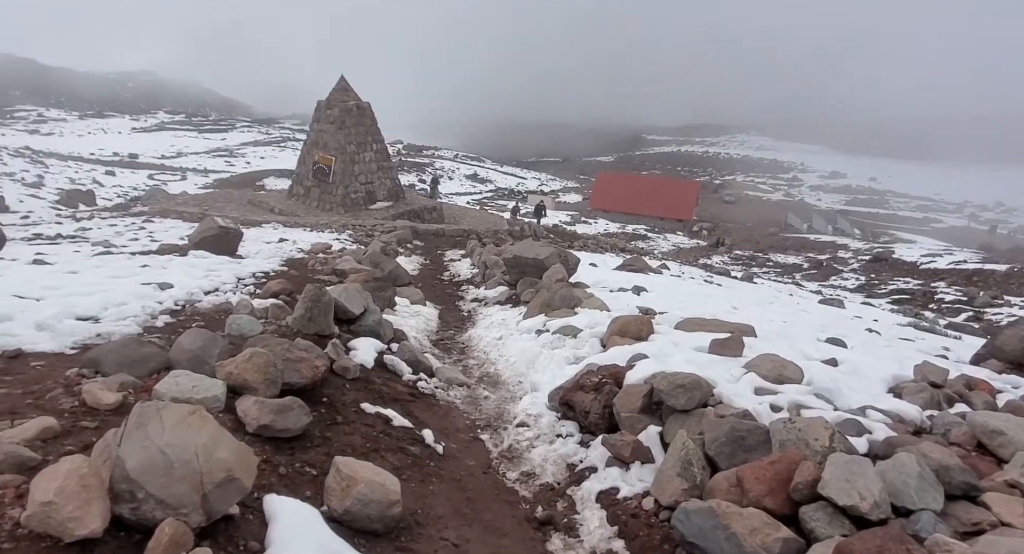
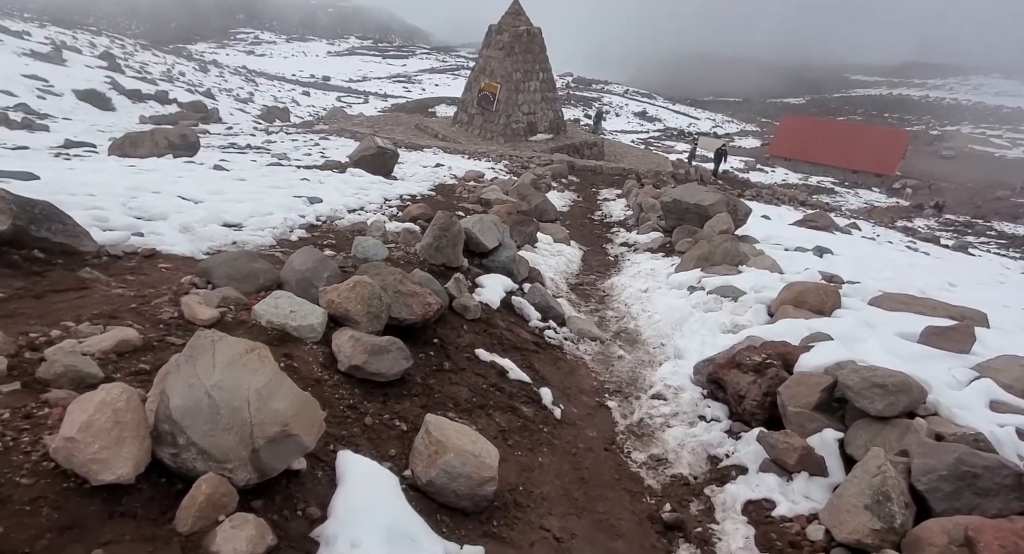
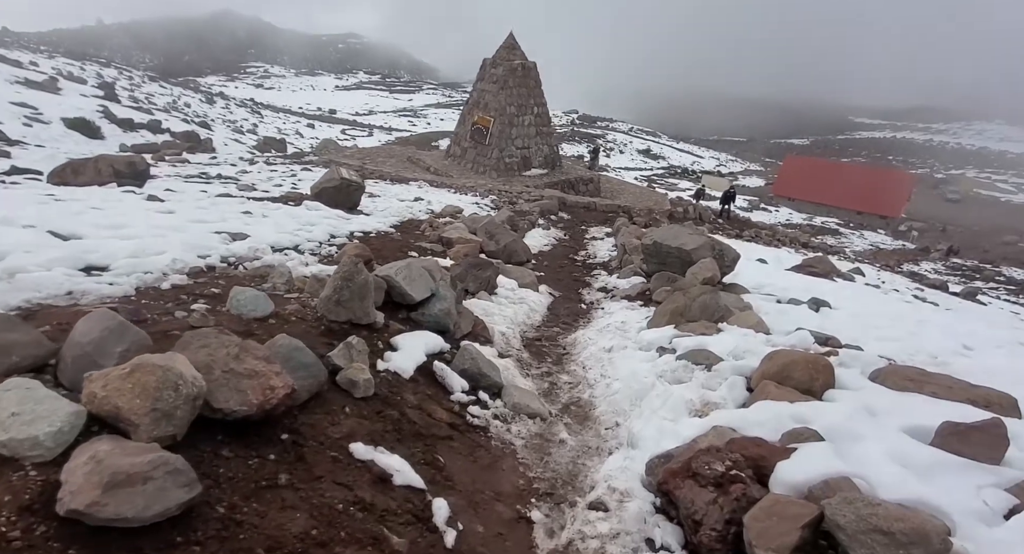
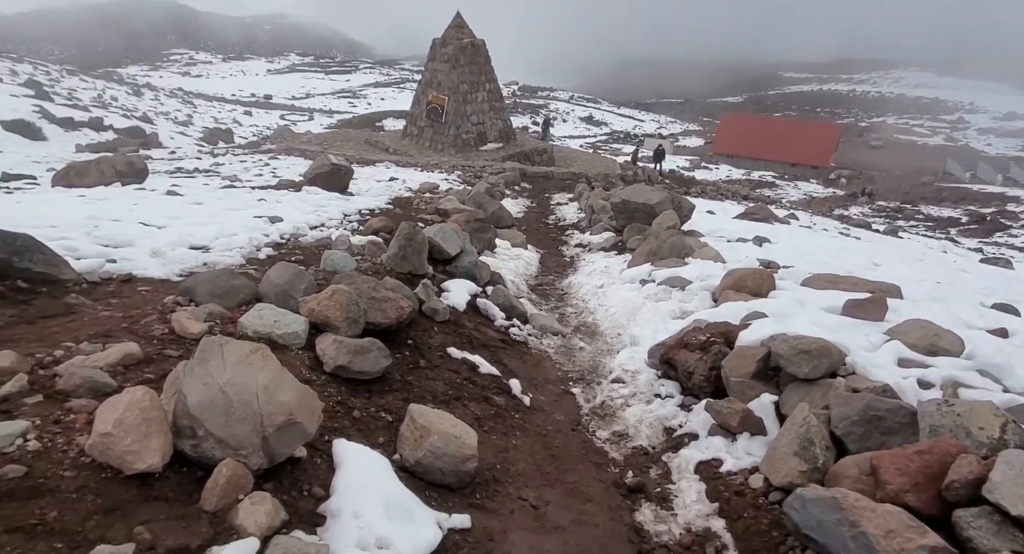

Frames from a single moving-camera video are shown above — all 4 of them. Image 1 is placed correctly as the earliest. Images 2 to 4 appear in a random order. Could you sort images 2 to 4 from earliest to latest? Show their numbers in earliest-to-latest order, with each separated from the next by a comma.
4, 2, 3
